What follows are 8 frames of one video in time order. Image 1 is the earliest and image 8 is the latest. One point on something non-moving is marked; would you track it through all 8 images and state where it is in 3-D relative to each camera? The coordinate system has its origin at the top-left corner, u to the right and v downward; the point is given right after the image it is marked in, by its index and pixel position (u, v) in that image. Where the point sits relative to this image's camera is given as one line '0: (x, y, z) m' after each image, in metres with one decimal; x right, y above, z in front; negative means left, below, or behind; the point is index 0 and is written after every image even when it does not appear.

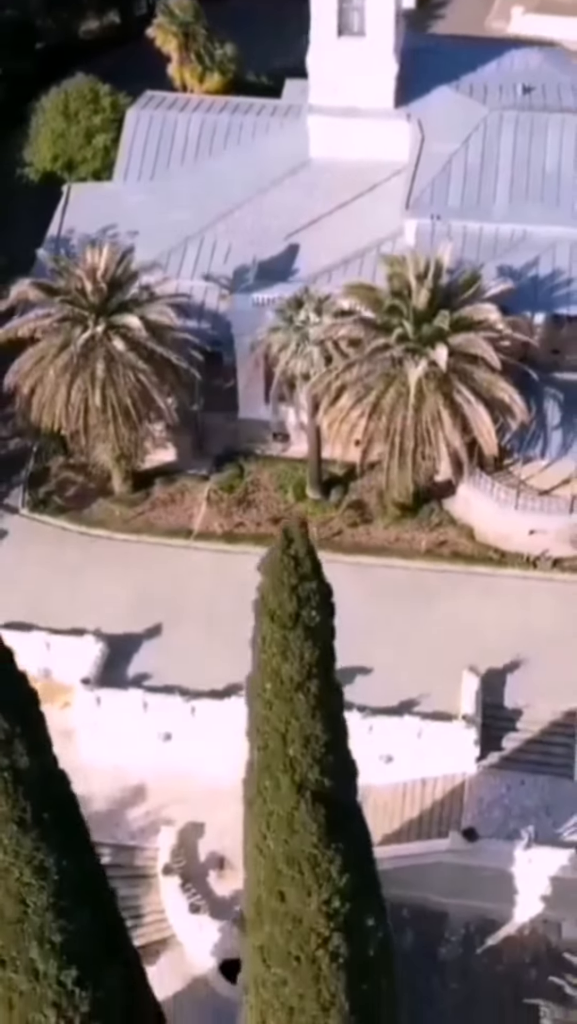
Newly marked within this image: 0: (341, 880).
0: (+0.7, -4.7, +19.0) m
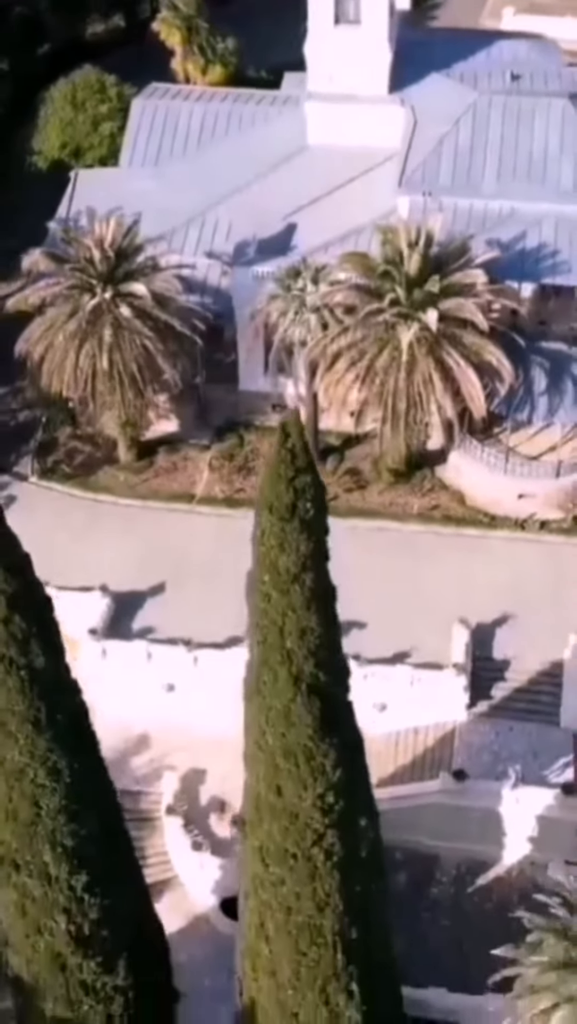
0: (+0.7, -3.6, +20.4) m
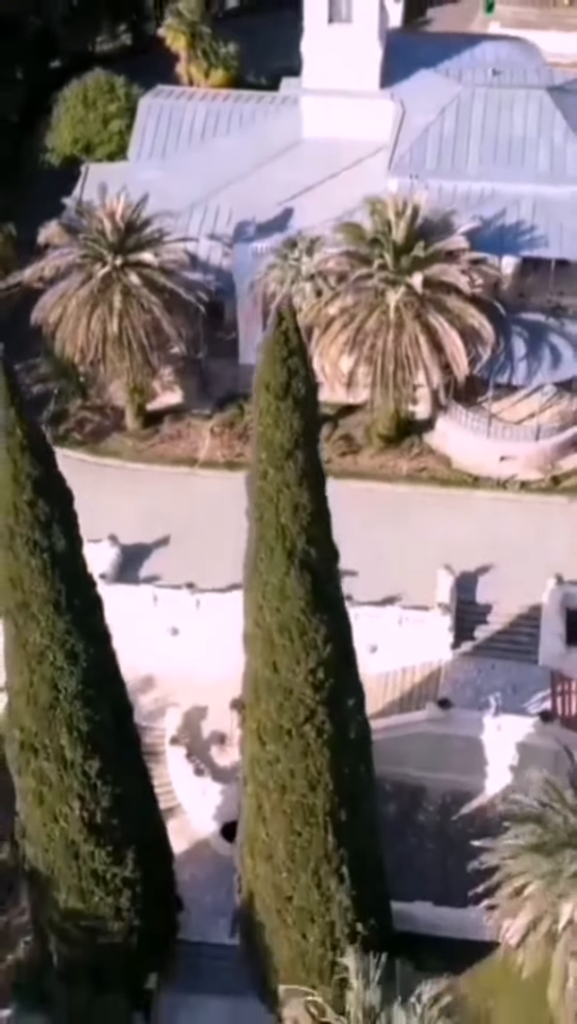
0: (+0.6, -2.1, +22.7) m
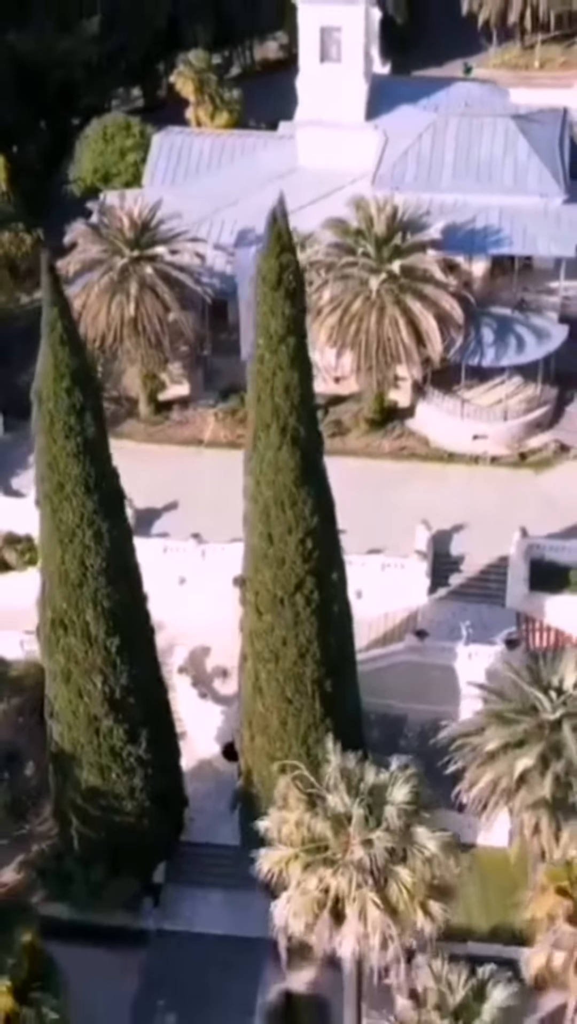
0: (+0.4, -0.1, +27.1) m
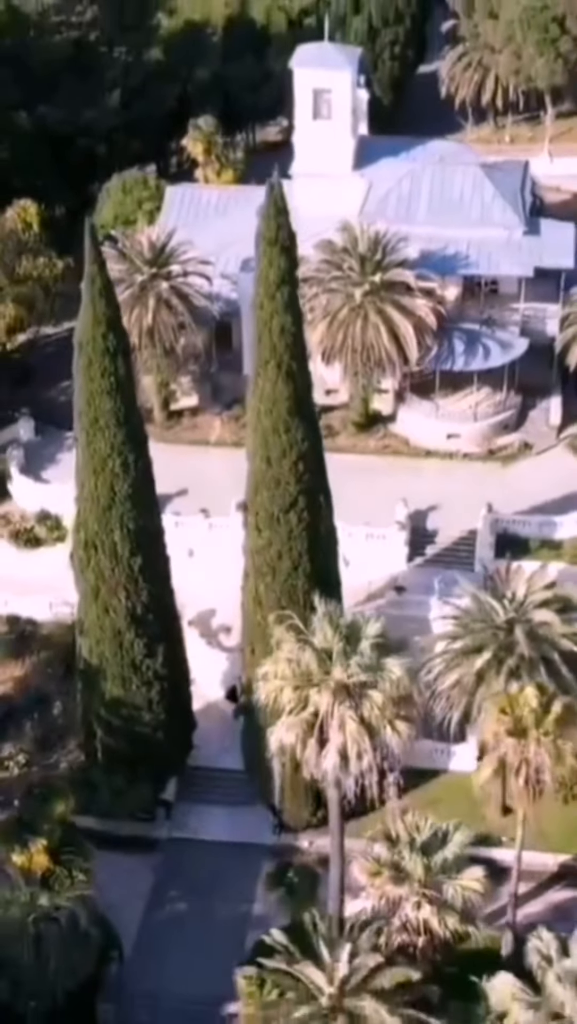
0: (+0.3, +1.5, +32.8) m
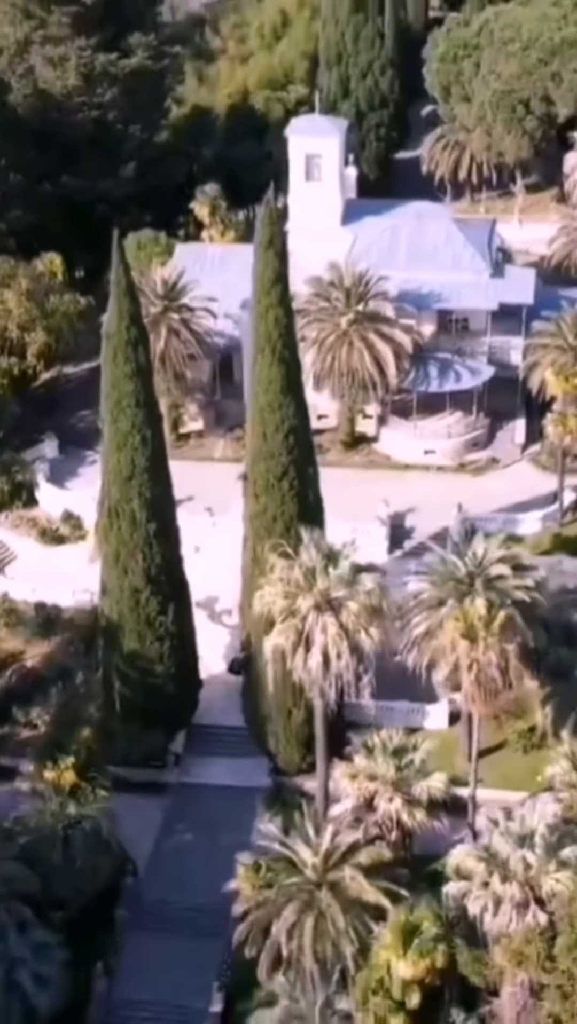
0: (+0.2, +2.4, +39.1) m
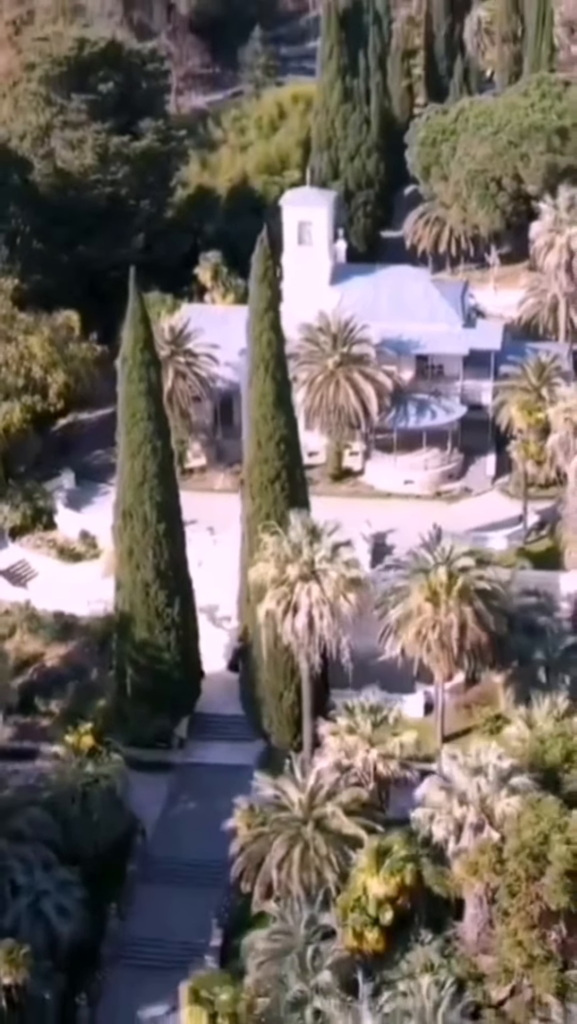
0: (-0.1, +2.5, +45.3) m
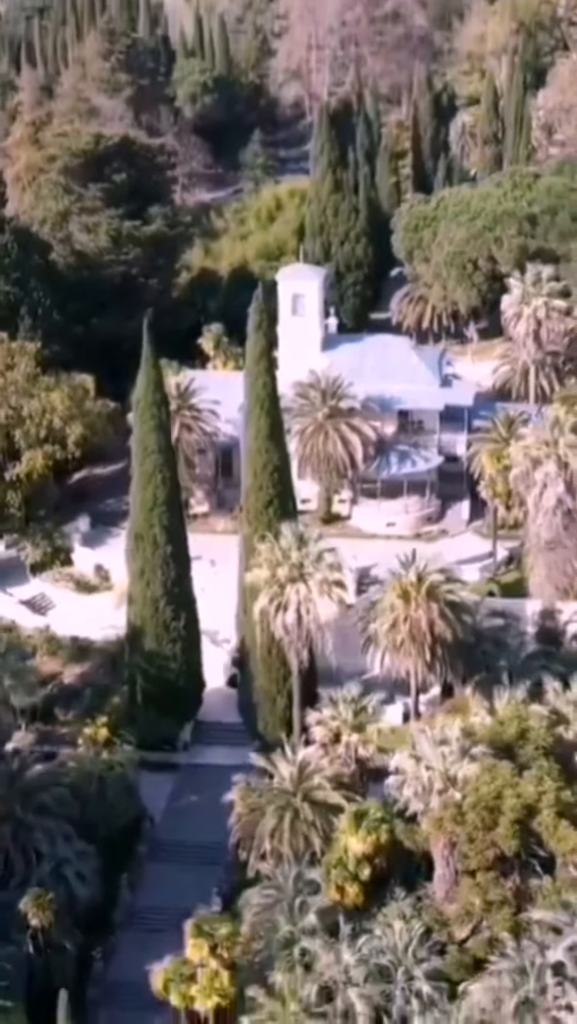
0: (-0.4, +1.8, +51.9) m
